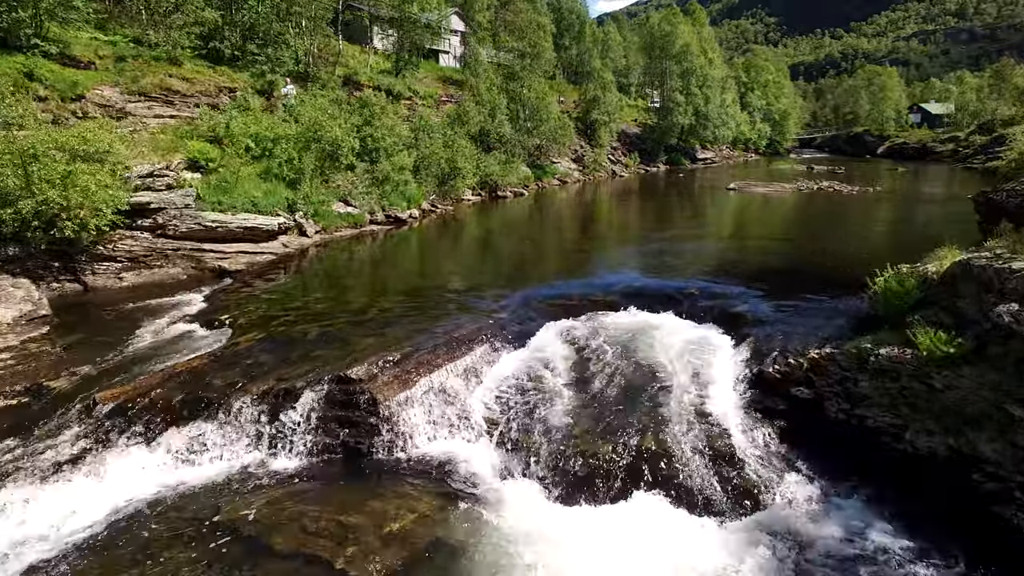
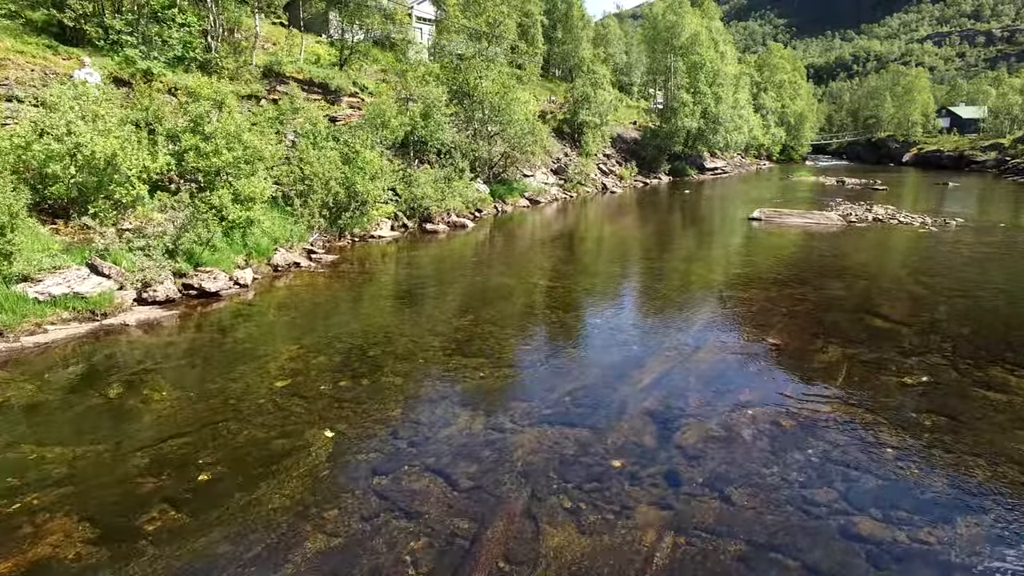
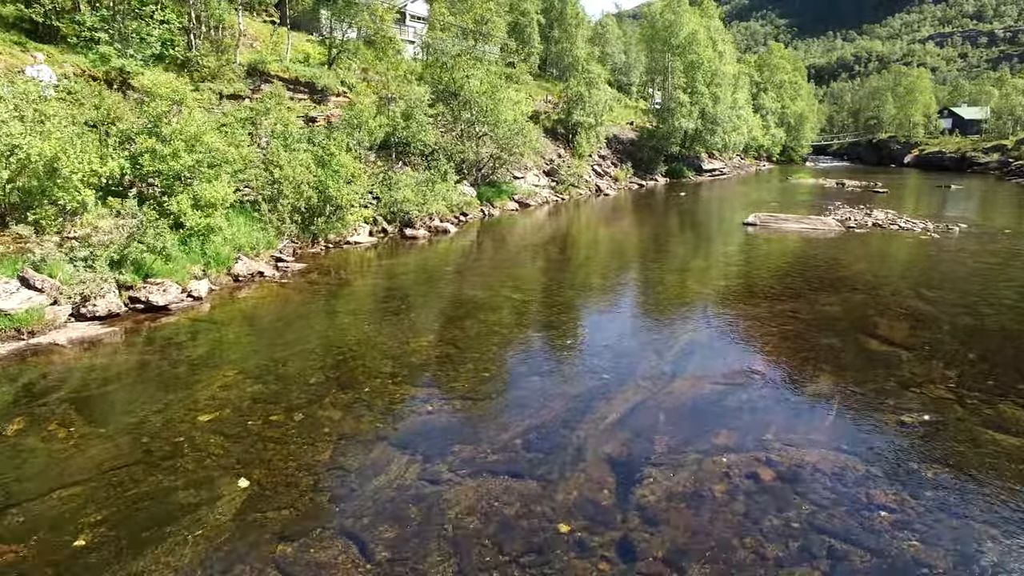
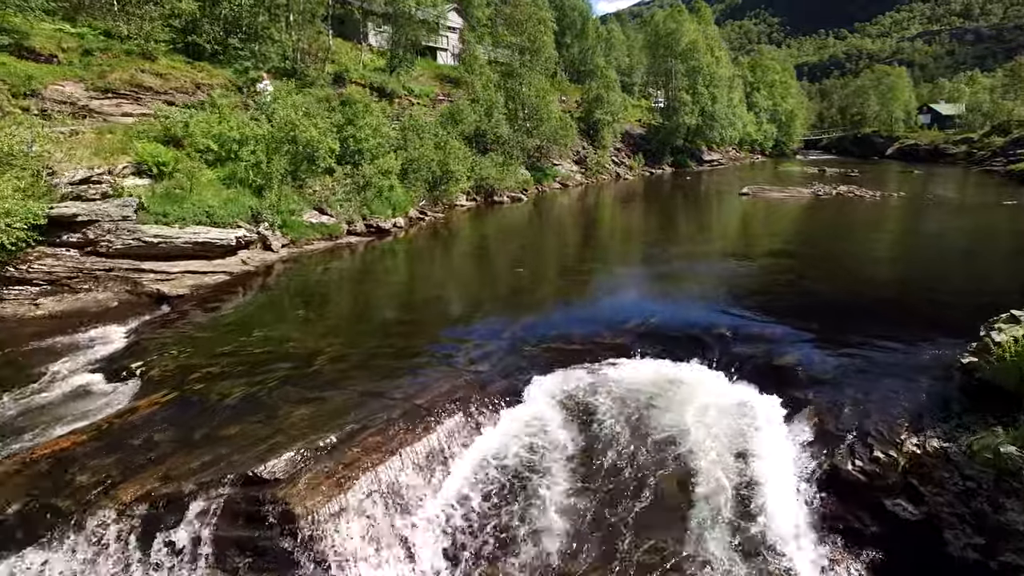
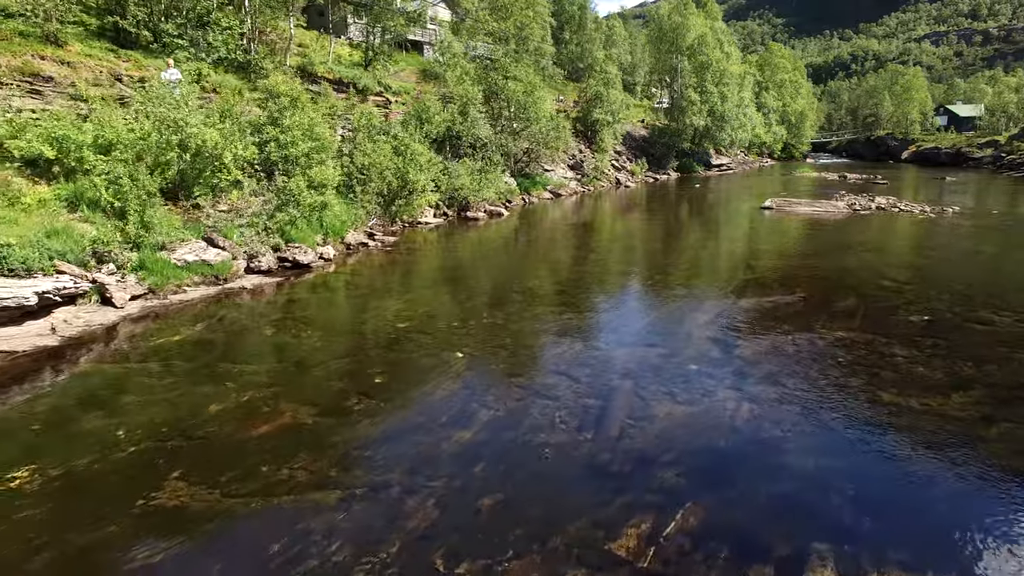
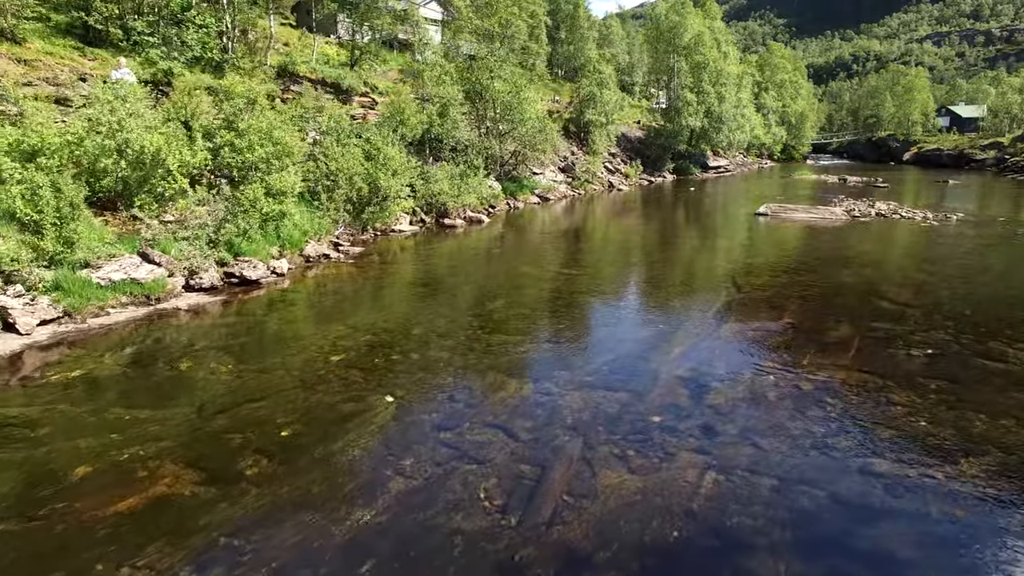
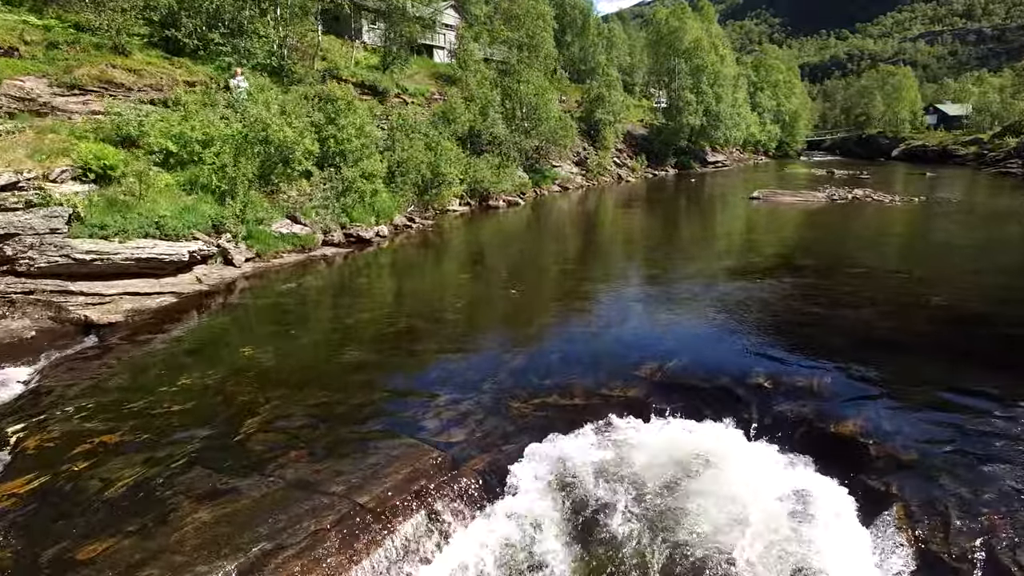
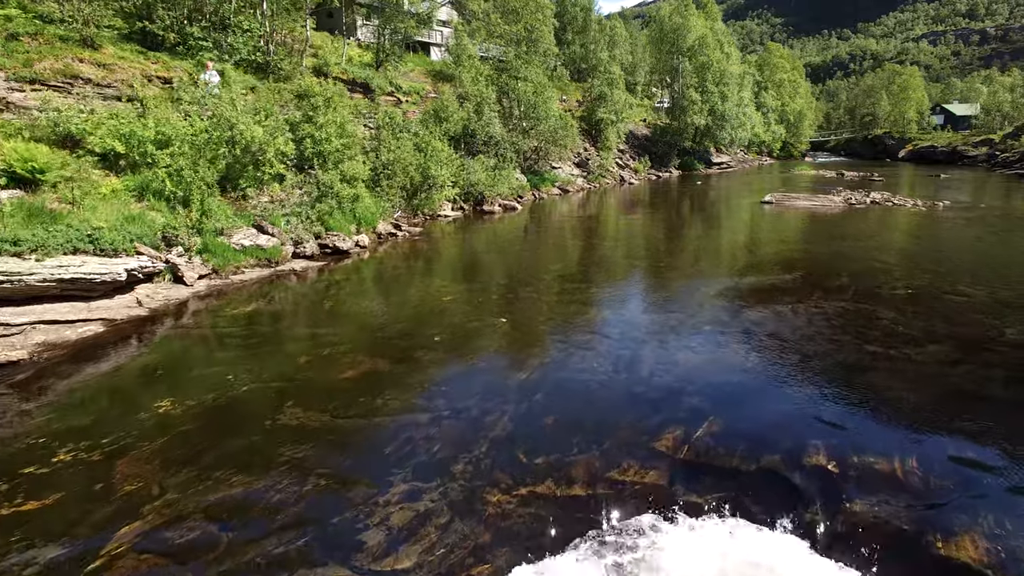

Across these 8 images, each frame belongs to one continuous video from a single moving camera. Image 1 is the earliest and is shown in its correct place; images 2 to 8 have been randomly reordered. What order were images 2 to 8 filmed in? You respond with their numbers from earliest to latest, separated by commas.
4, 7, 8, 5, 6, 2, 3
